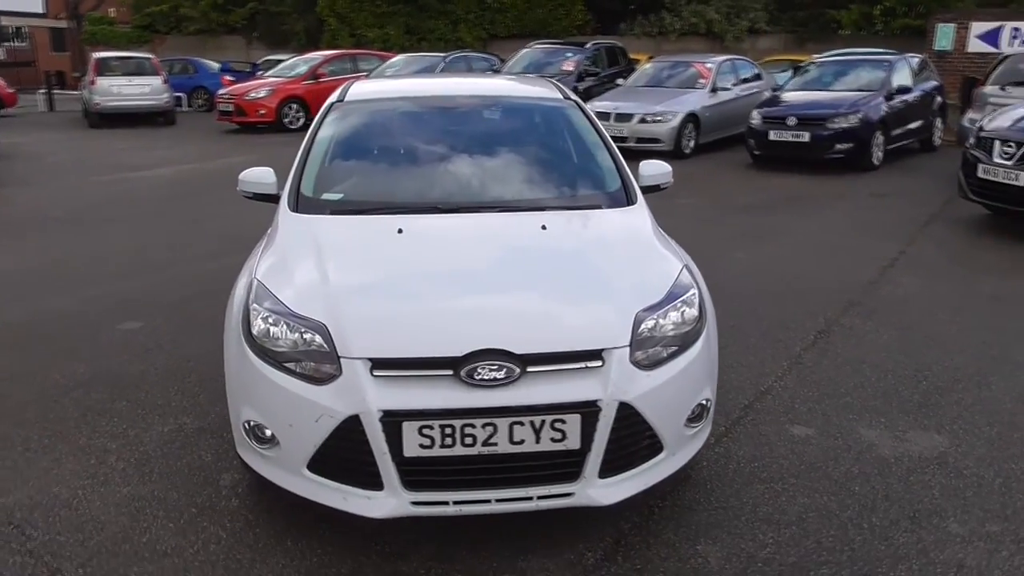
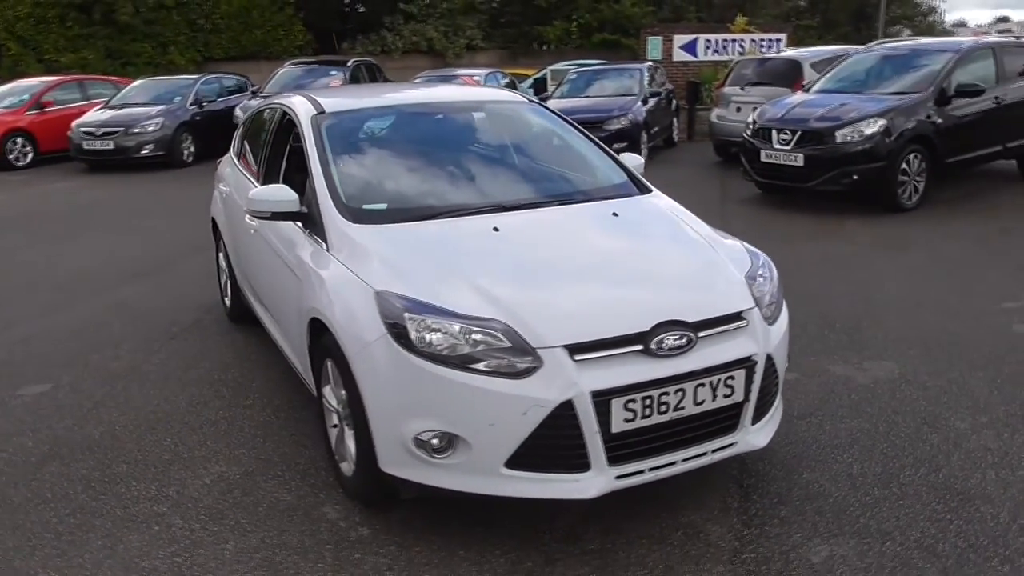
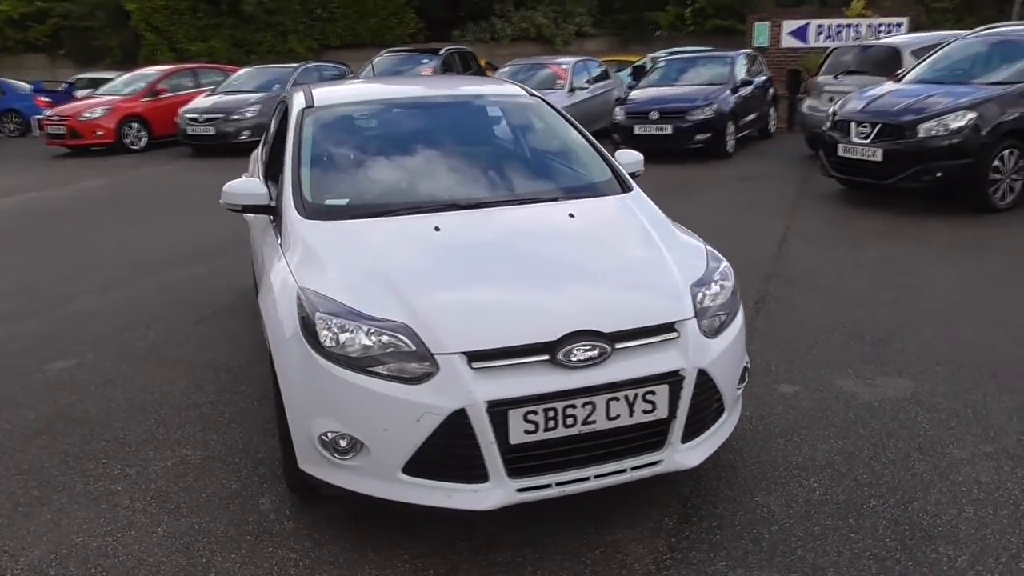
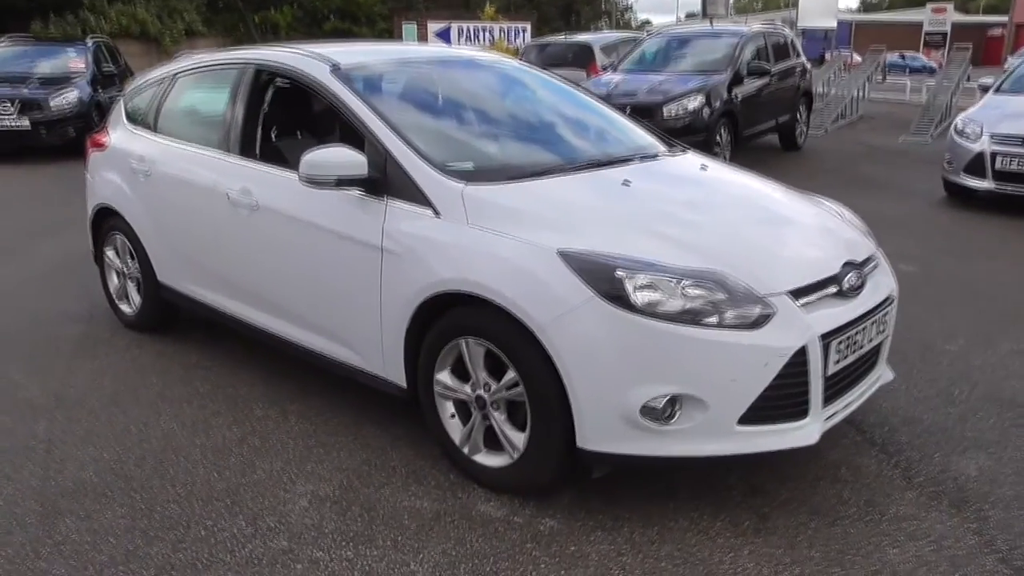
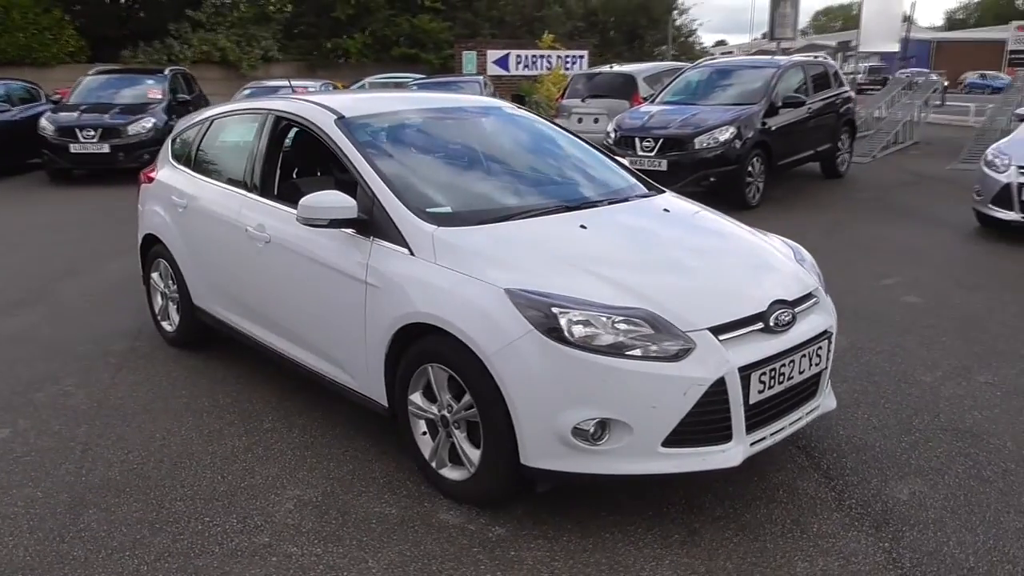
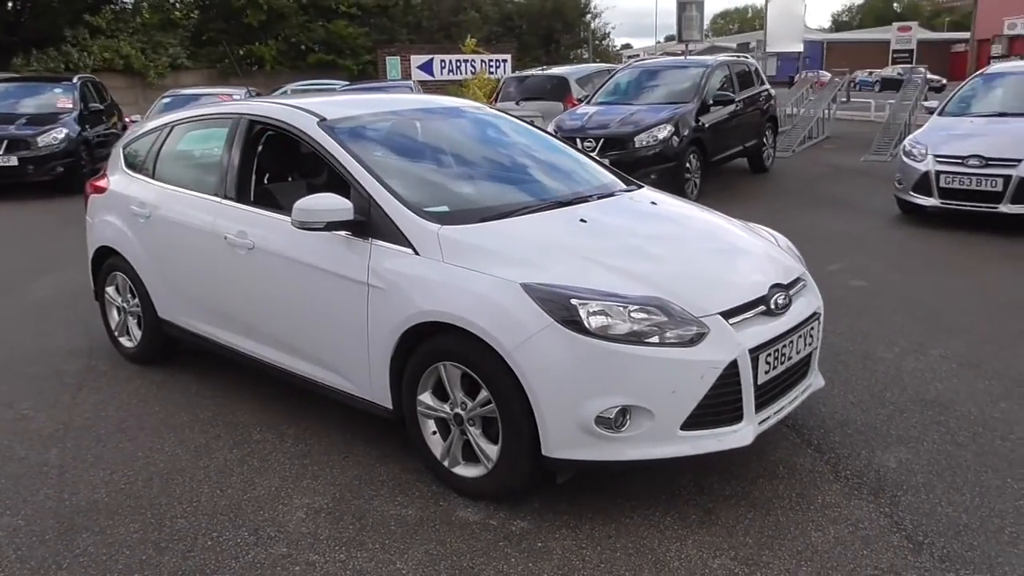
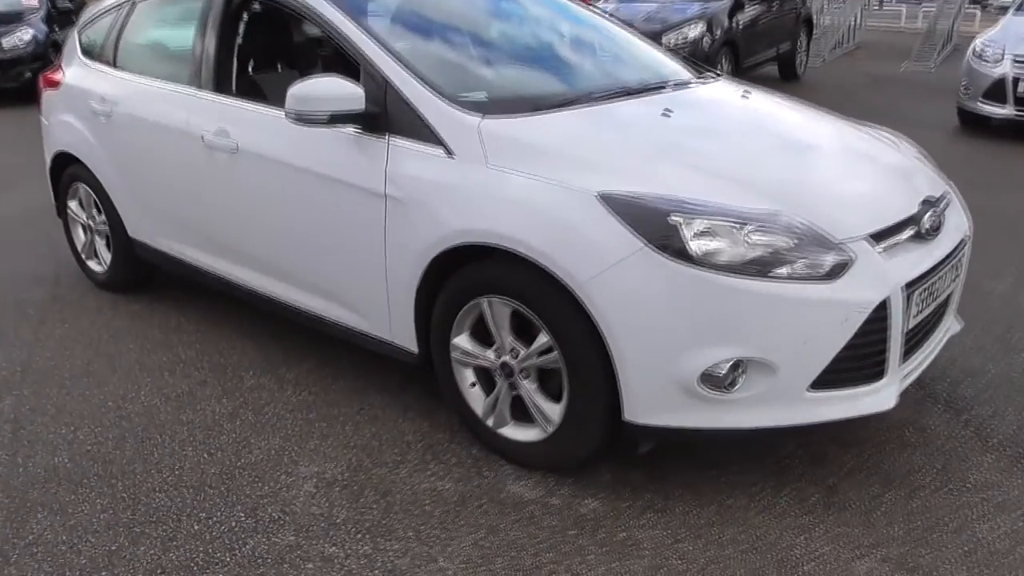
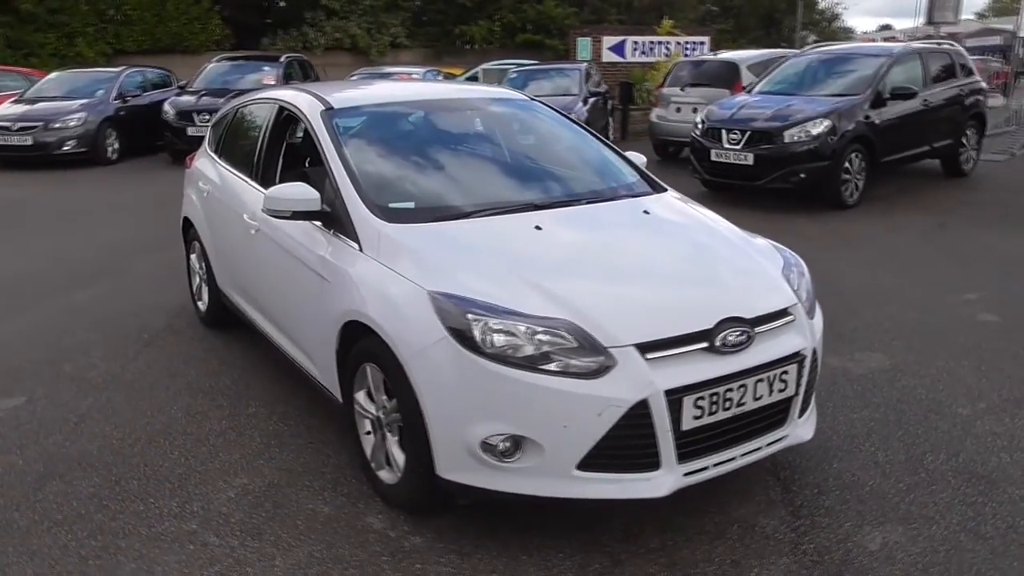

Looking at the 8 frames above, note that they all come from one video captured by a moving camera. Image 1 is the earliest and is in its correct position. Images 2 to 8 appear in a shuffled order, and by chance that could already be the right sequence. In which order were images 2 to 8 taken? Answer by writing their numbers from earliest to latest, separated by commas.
3, 2, 8, 5, 6, 4, 7
